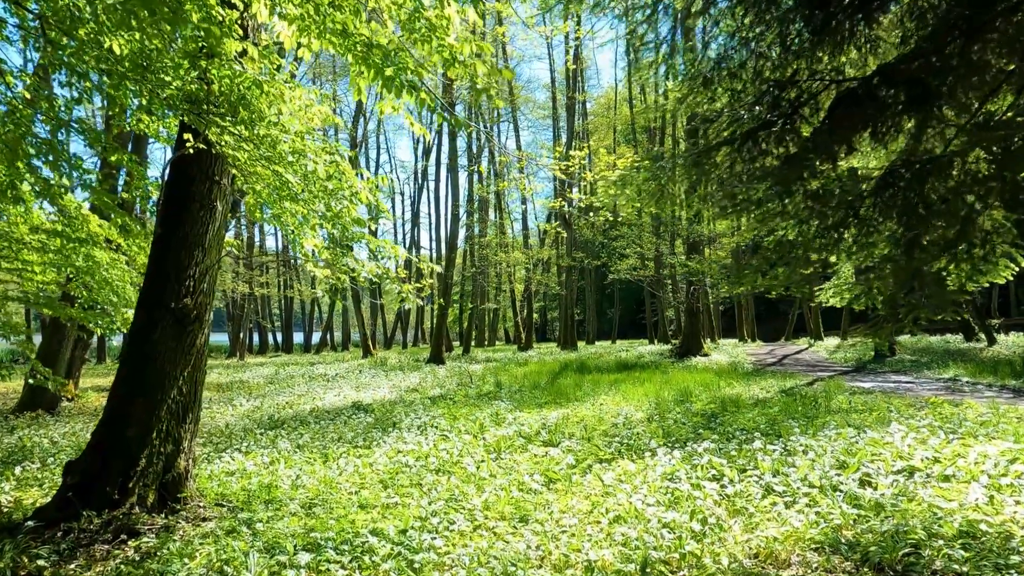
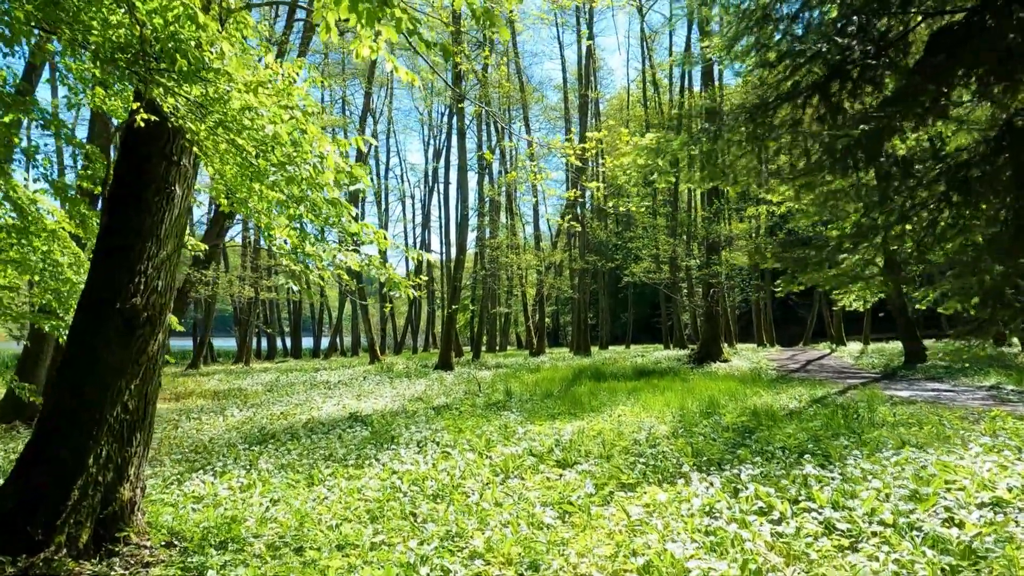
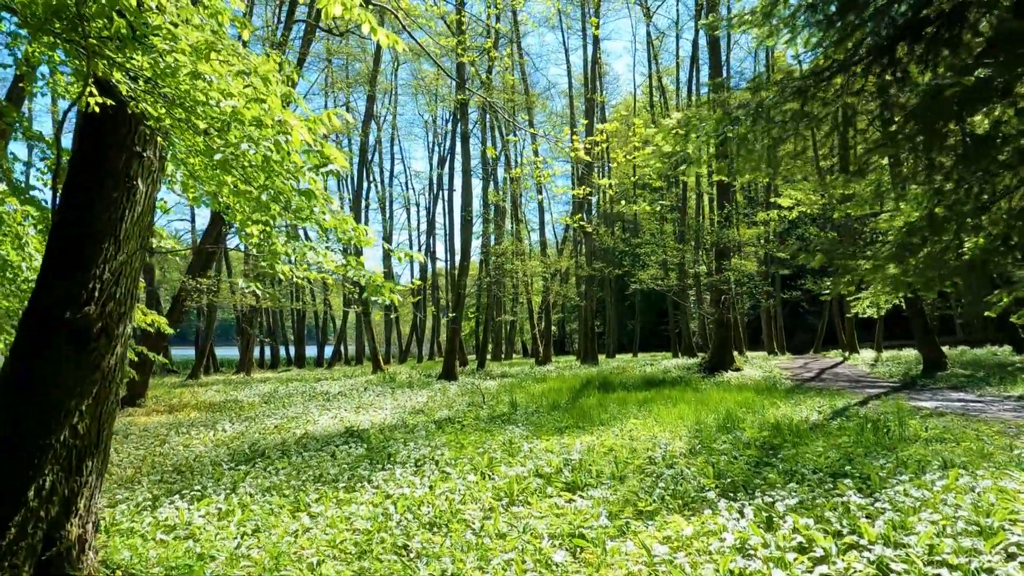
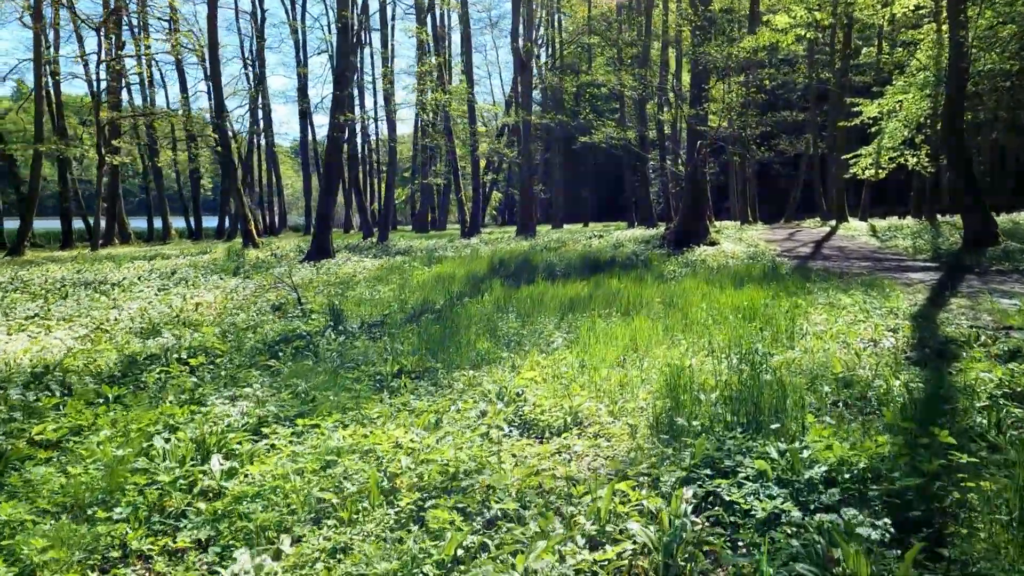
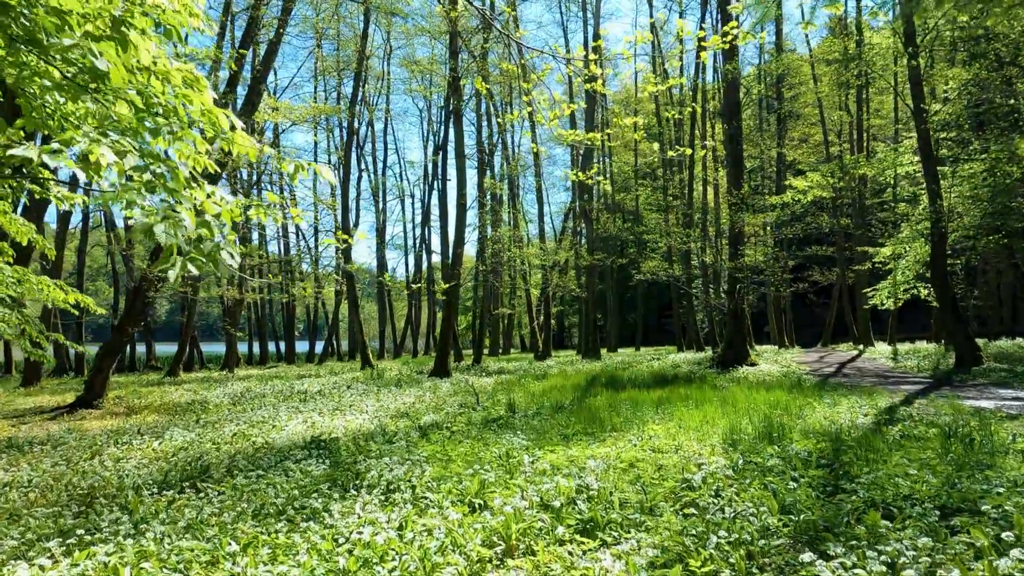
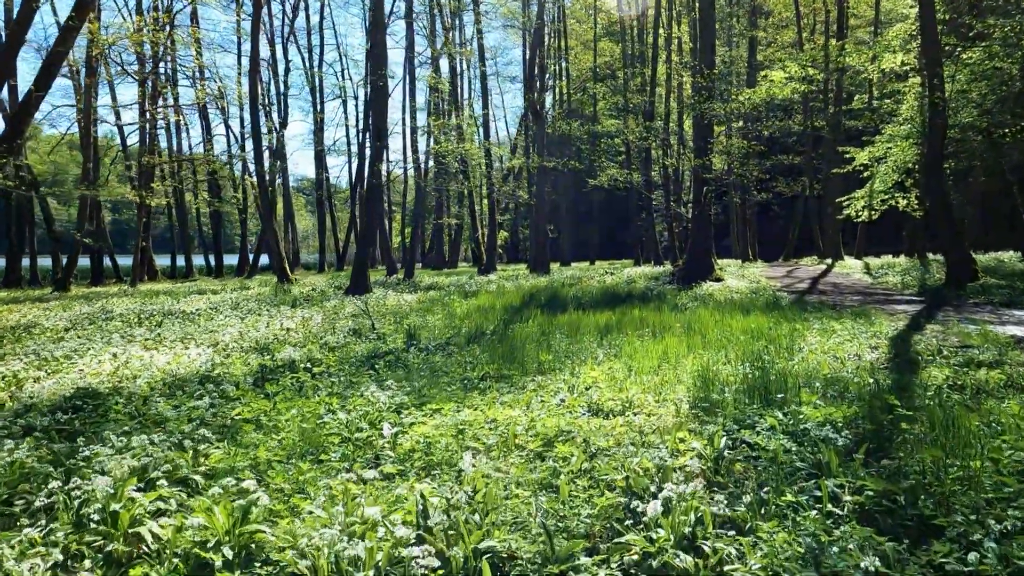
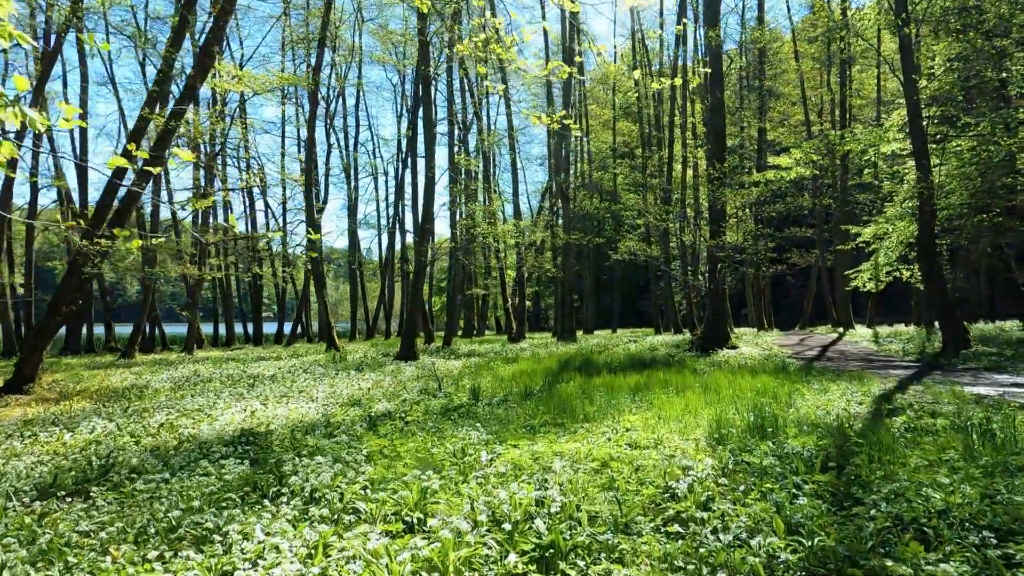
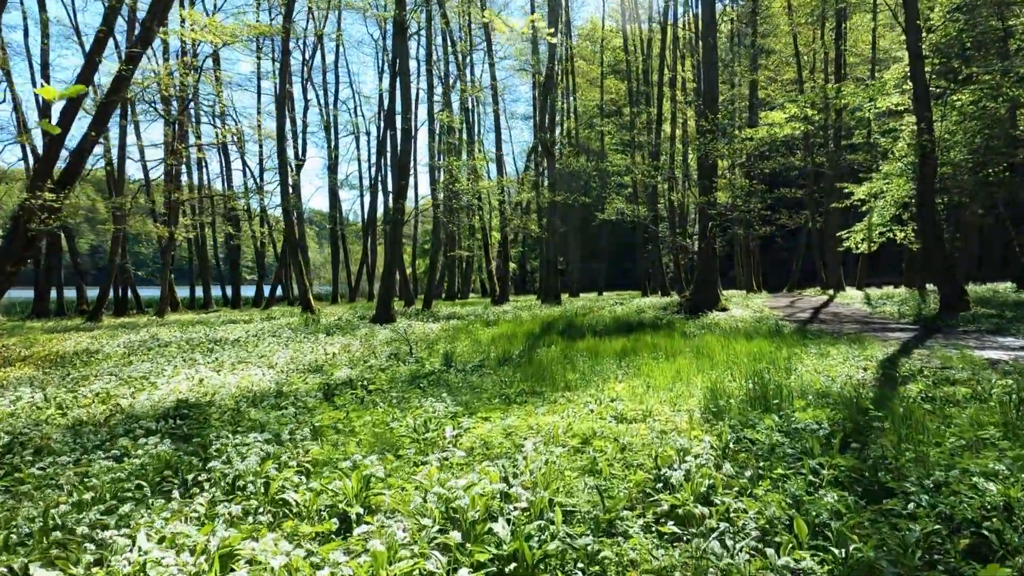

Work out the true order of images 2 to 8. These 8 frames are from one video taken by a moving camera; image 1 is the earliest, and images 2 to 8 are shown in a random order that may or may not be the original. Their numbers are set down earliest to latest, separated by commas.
2, 3, 5, 7, 8, 6, 4
